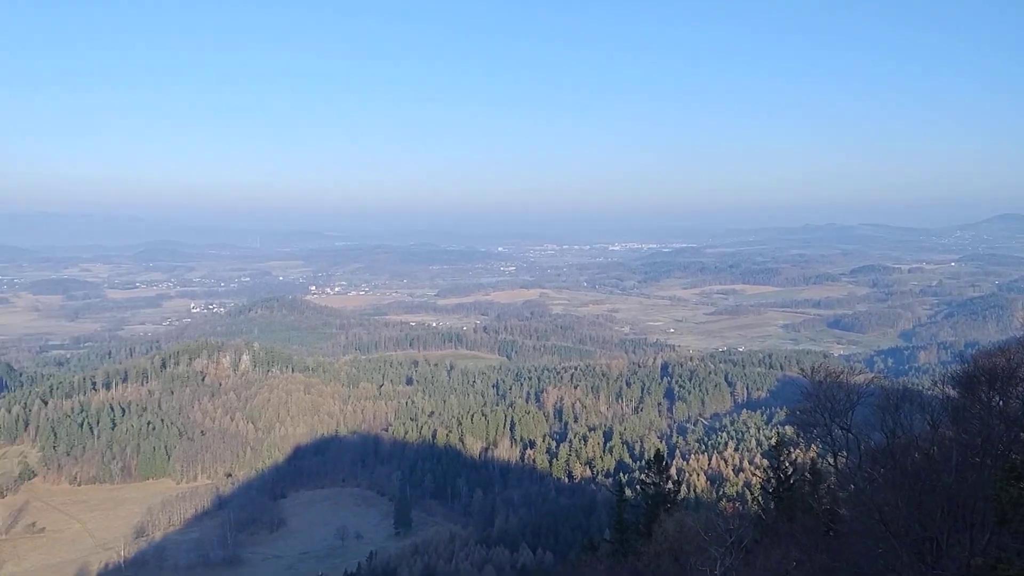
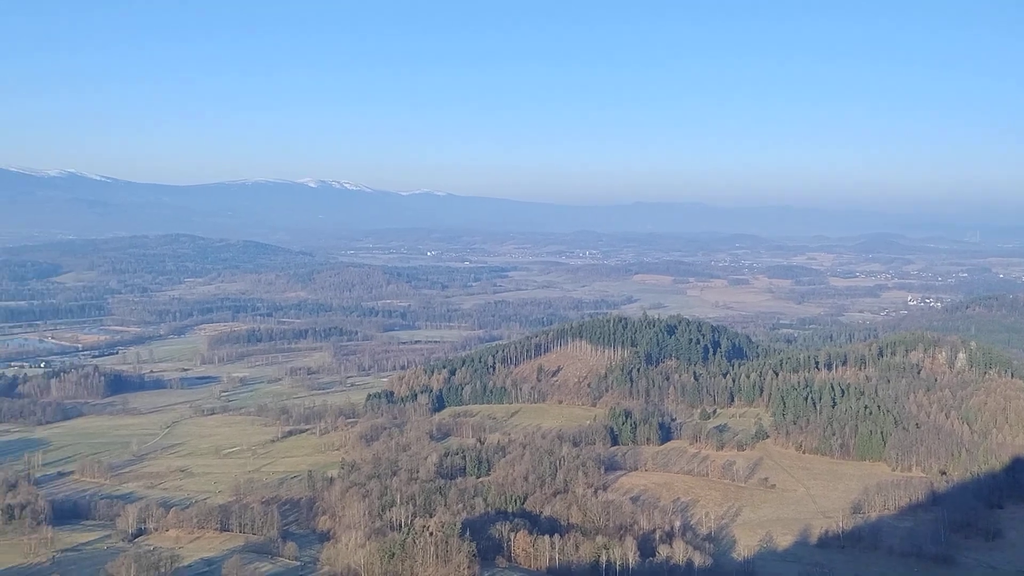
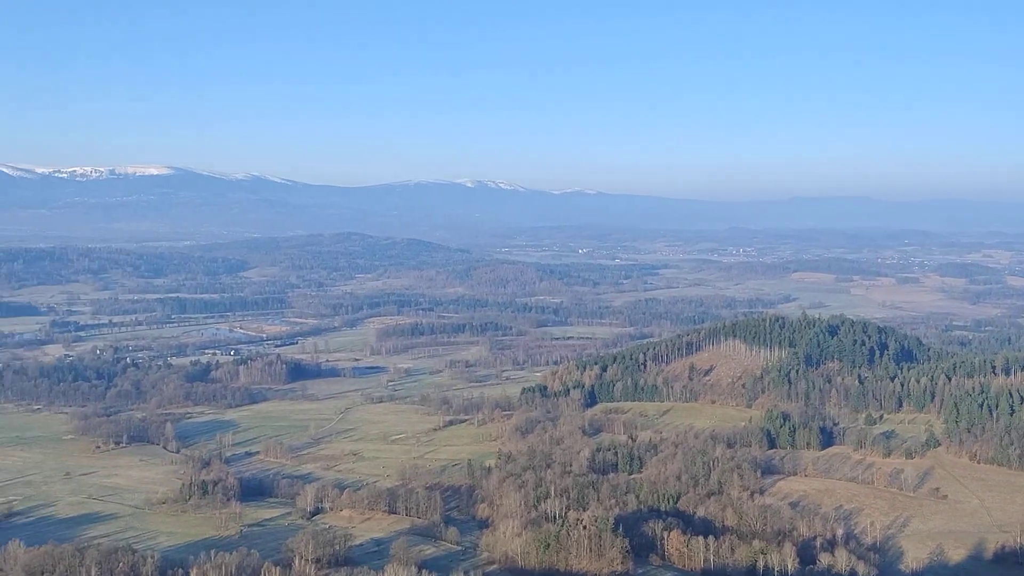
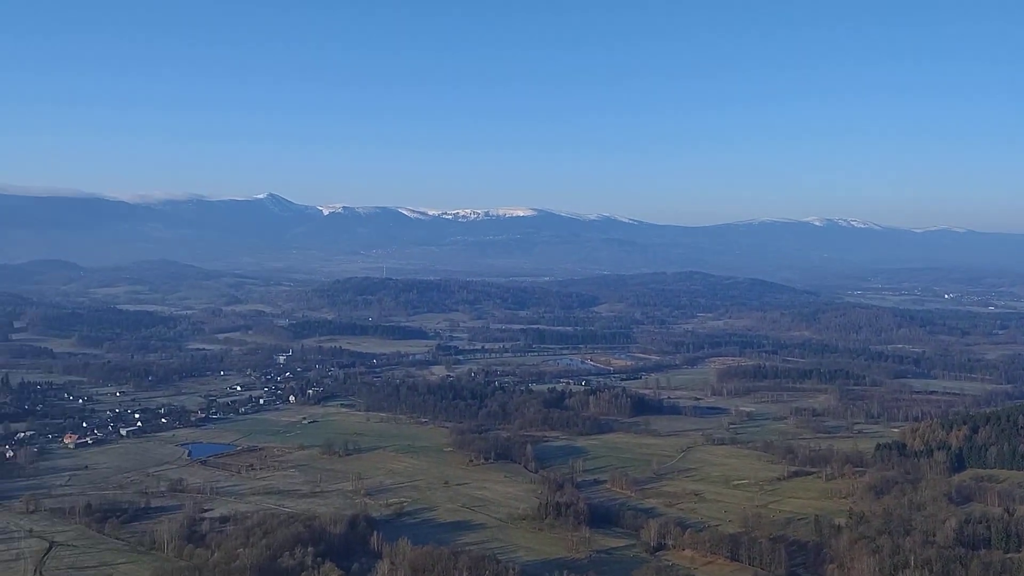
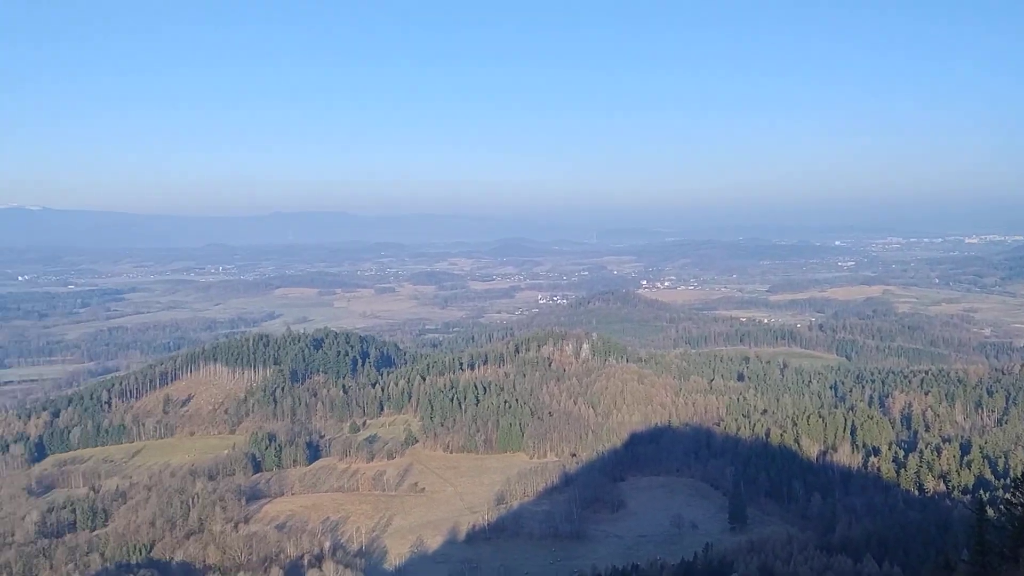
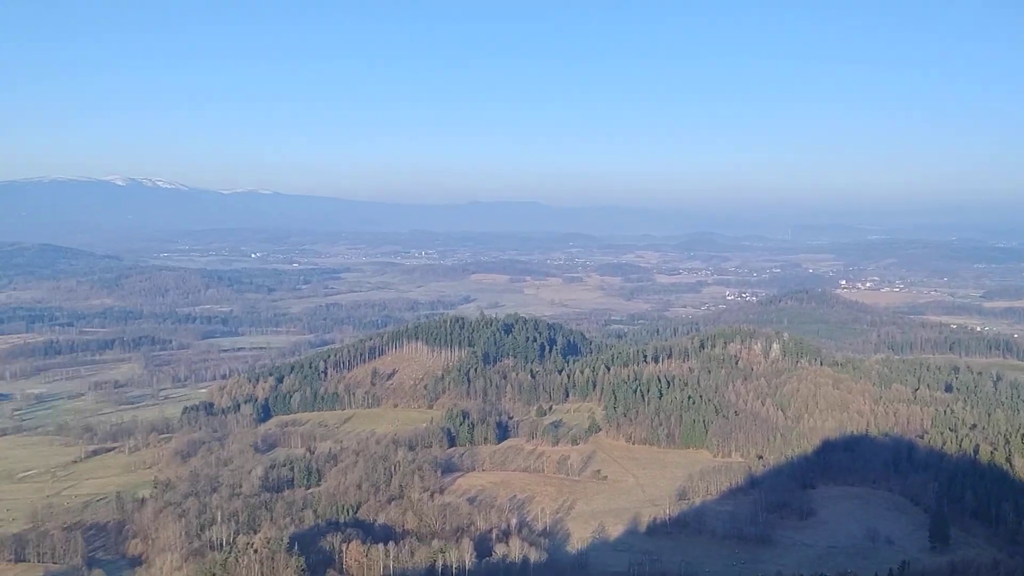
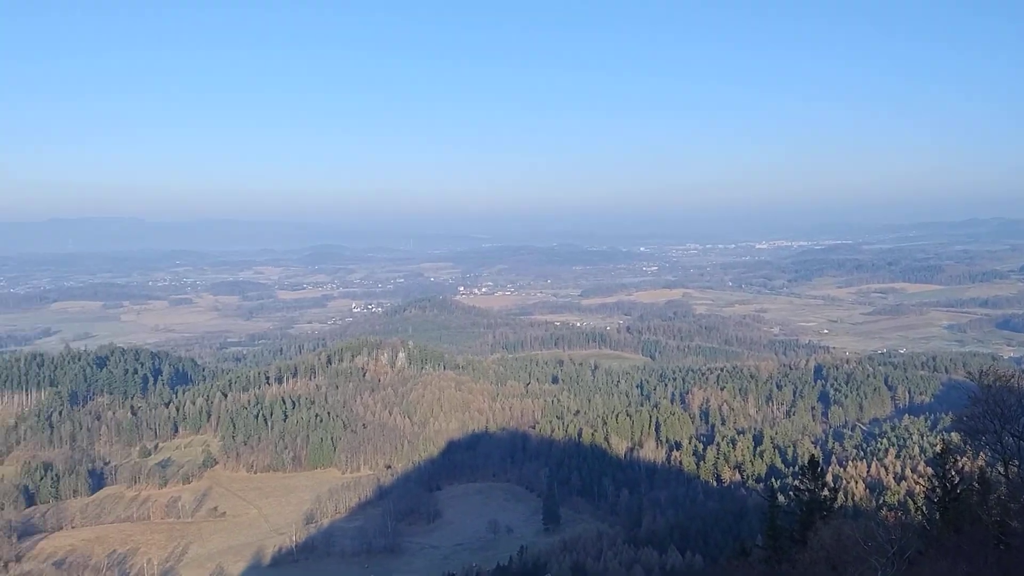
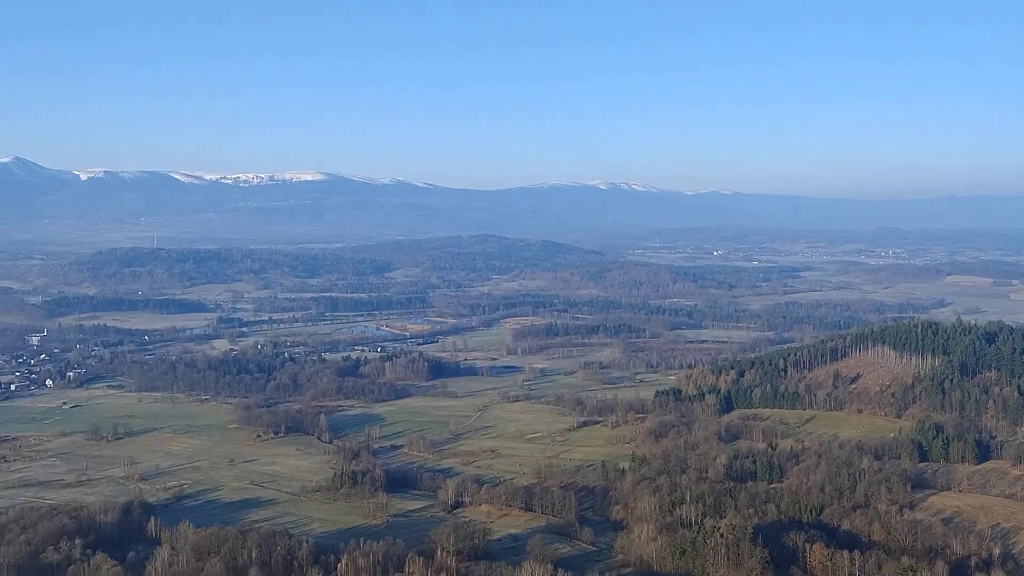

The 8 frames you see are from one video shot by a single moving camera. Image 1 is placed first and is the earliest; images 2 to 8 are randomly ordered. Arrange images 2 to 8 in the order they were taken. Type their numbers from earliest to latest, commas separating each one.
7, 5, 6, 2, 3, 8, 4
